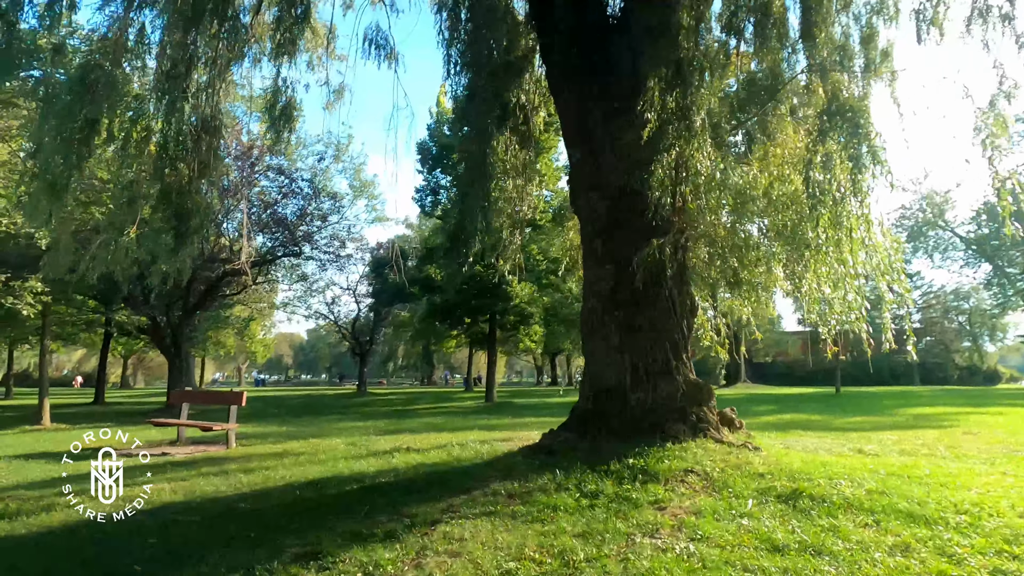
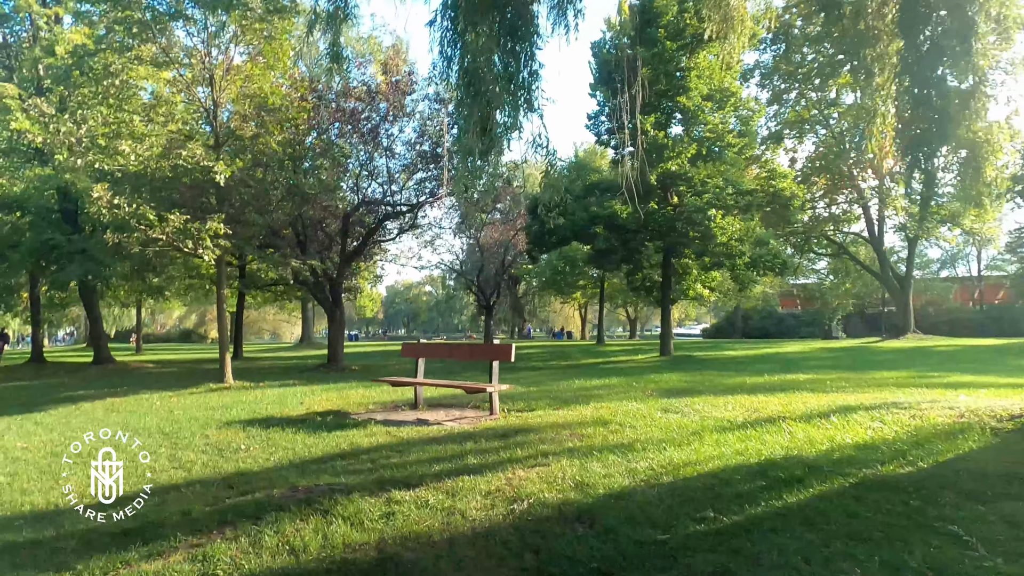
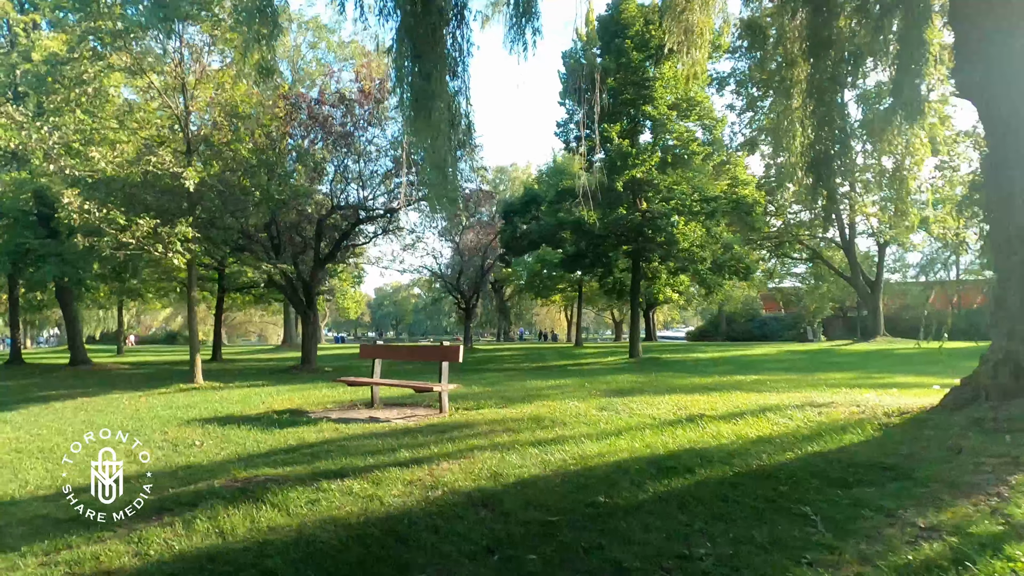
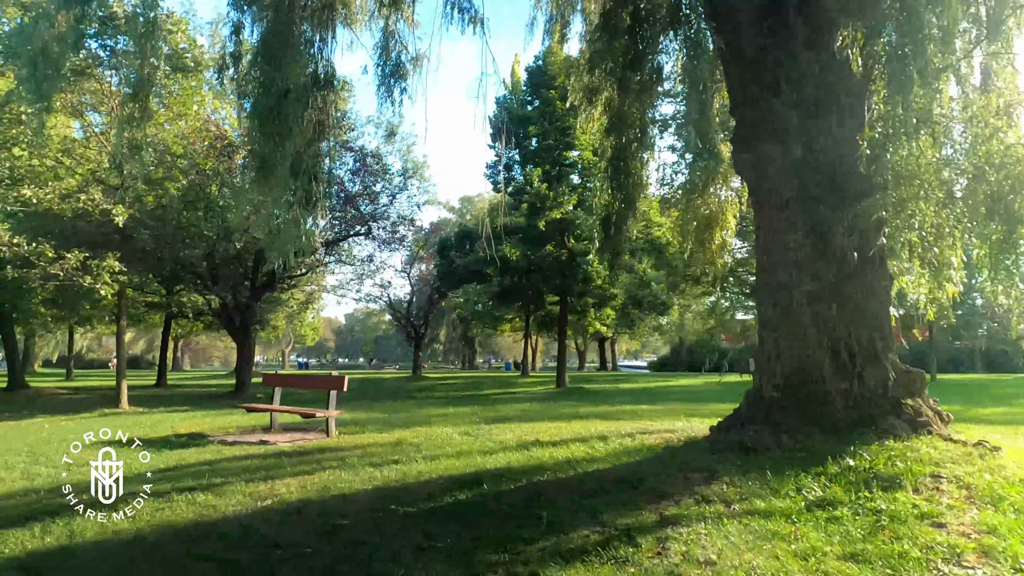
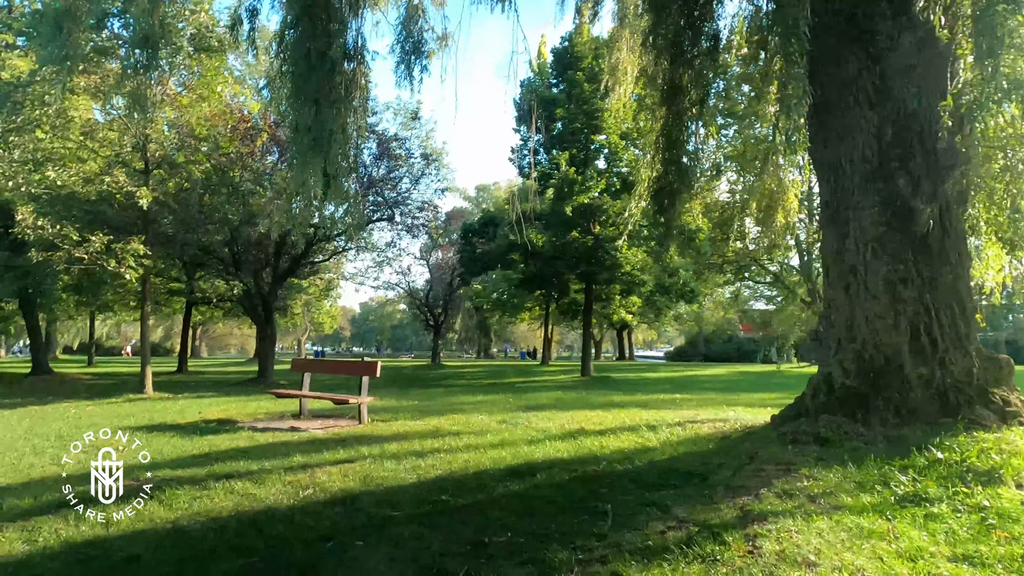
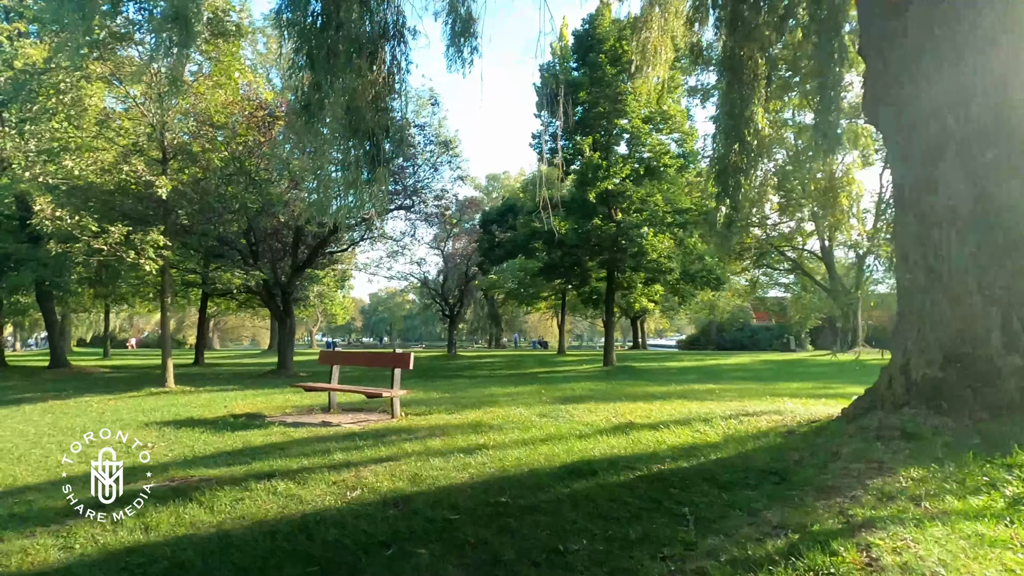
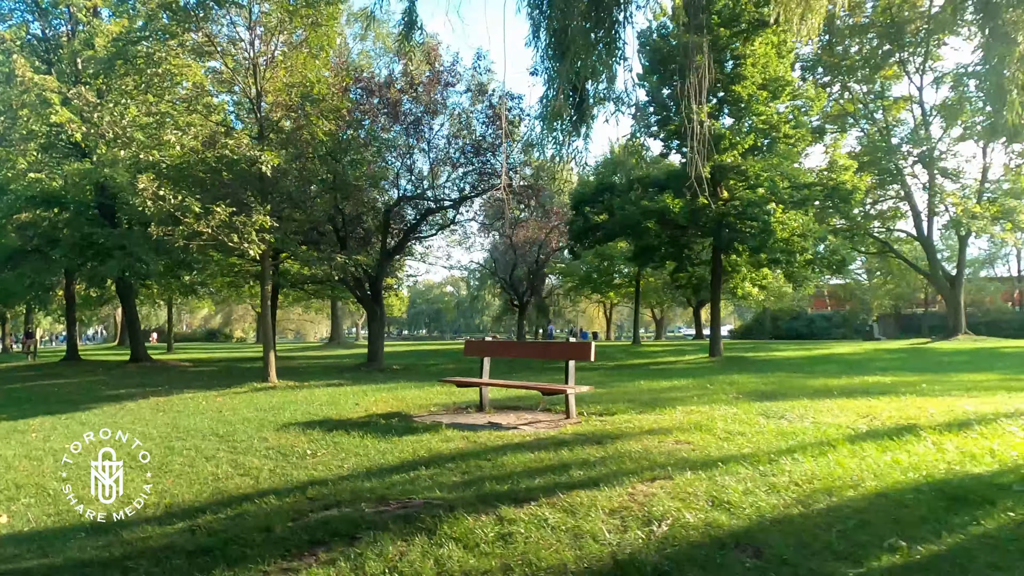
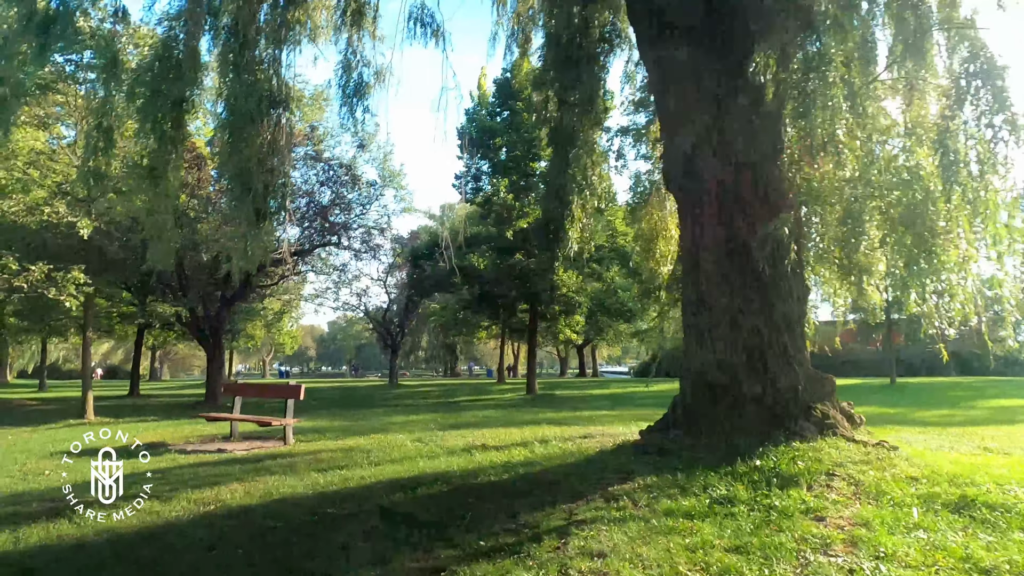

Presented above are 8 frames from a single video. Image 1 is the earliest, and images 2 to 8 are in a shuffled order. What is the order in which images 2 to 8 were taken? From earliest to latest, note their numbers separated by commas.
8, 4, 5, 6, 3, 2, 7
